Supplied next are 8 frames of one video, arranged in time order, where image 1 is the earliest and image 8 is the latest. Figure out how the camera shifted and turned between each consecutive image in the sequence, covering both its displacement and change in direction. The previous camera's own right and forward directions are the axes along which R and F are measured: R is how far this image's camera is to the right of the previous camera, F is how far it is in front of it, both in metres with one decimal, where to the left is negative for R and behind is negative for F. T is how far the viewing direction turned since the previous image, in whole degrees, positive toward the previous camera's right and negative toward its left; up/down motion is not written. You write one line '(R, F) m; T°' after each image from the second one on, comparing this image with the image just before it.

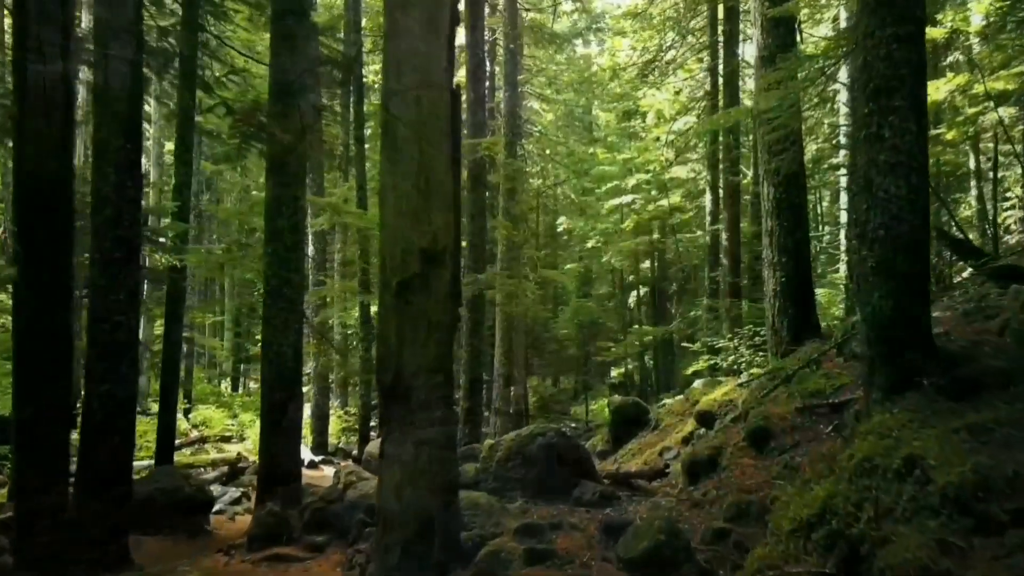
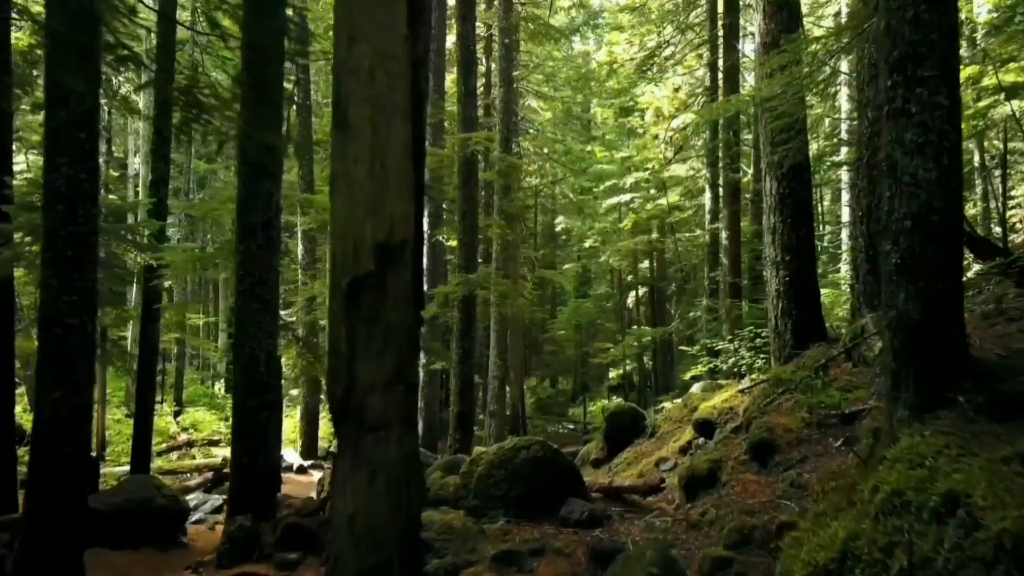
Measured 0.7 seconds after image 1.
(+0.1, +0.4) m; 0°
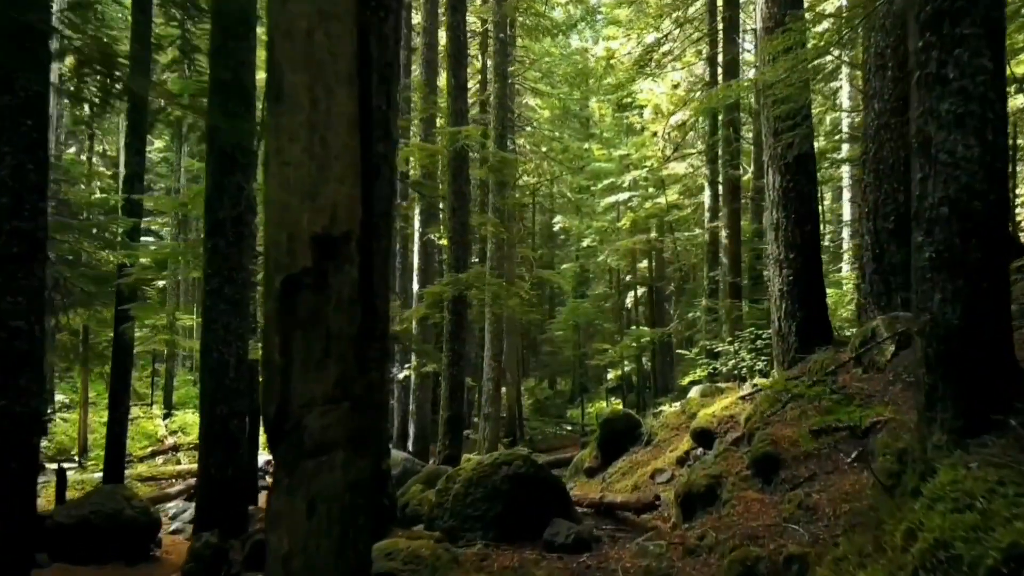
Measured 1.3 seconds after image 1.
(+0.1, +0.4) m; 0°
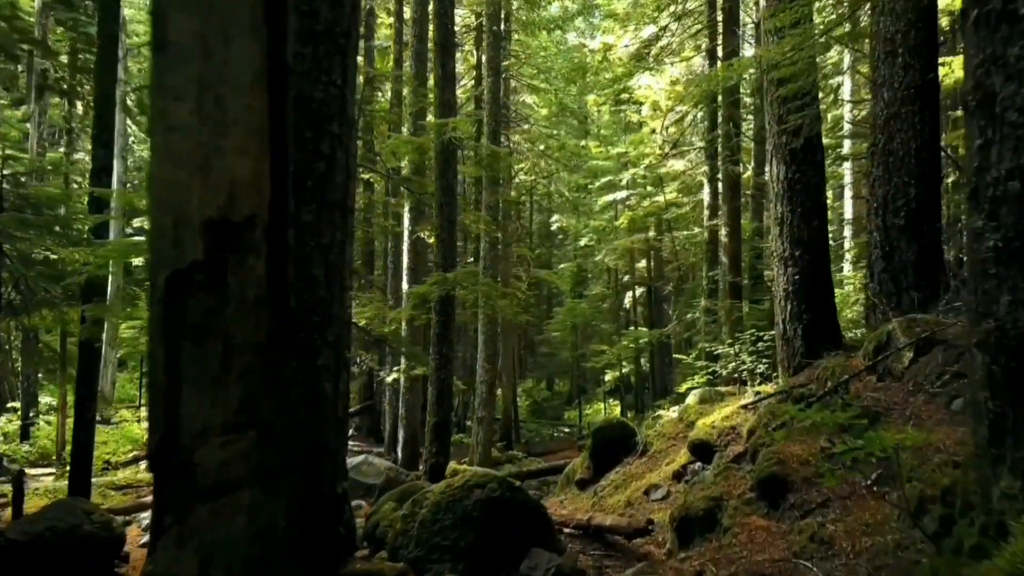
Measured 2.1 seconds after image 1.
(+0.1, +0.5) m; 0°
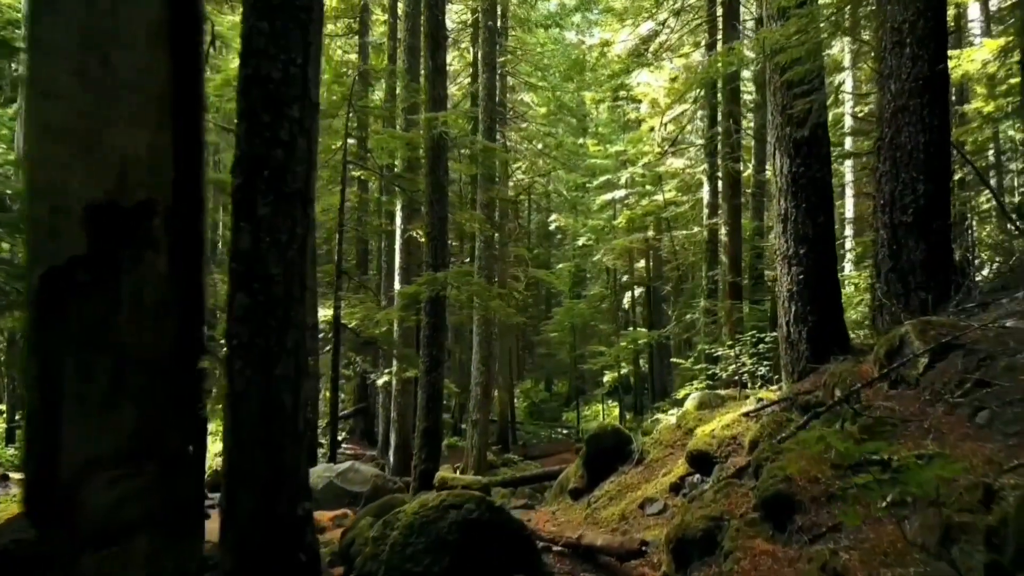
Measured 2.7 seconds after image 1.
(+0.1, +0.4) m; 0°
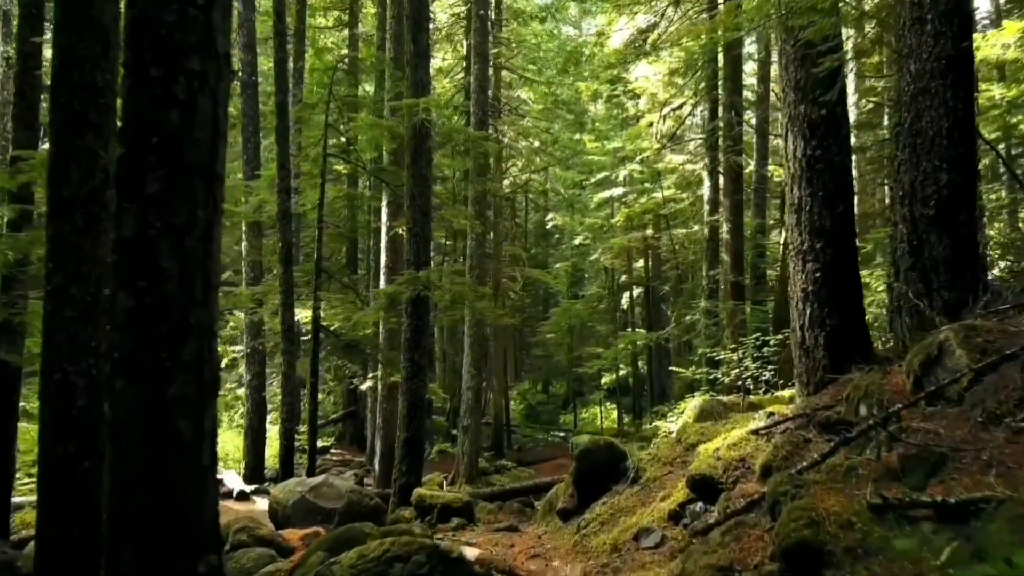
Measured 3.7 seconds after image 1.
(+0.2, +0.7) m; 0°
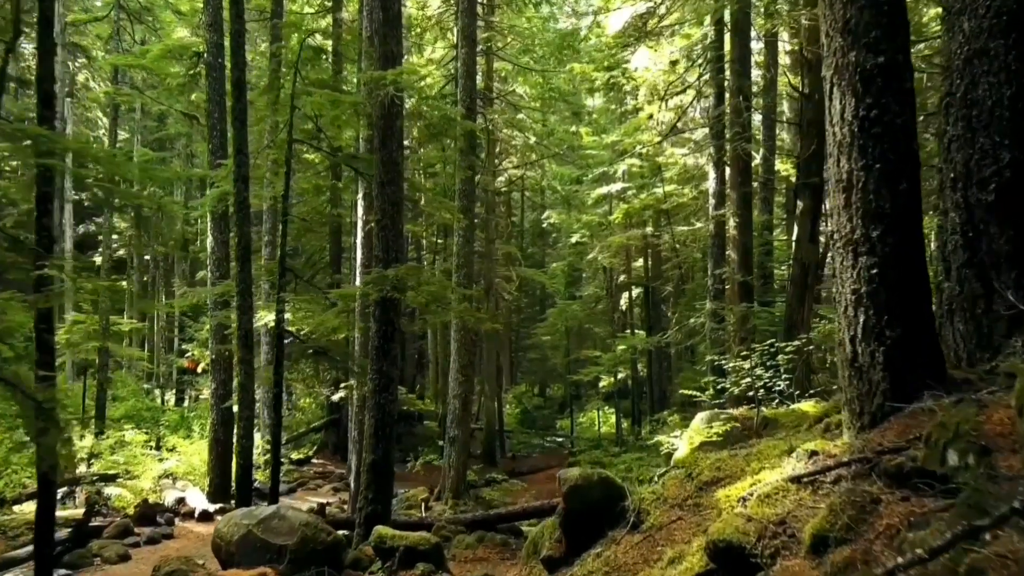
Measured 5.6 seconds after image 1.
(+0.2, +1.2) m; 0°
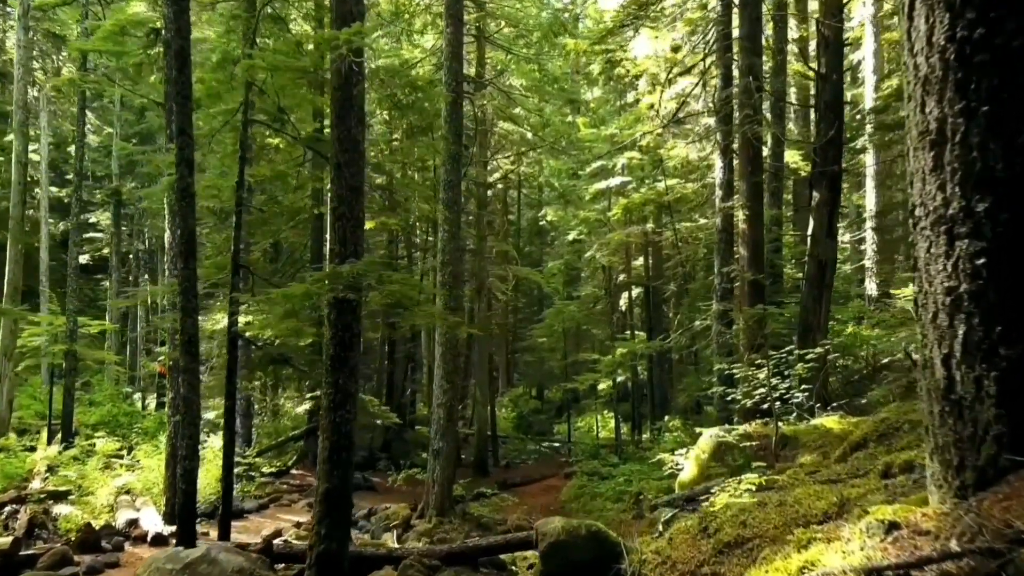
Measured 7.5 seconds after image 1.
(+0.2, +1.3) m; 0°
